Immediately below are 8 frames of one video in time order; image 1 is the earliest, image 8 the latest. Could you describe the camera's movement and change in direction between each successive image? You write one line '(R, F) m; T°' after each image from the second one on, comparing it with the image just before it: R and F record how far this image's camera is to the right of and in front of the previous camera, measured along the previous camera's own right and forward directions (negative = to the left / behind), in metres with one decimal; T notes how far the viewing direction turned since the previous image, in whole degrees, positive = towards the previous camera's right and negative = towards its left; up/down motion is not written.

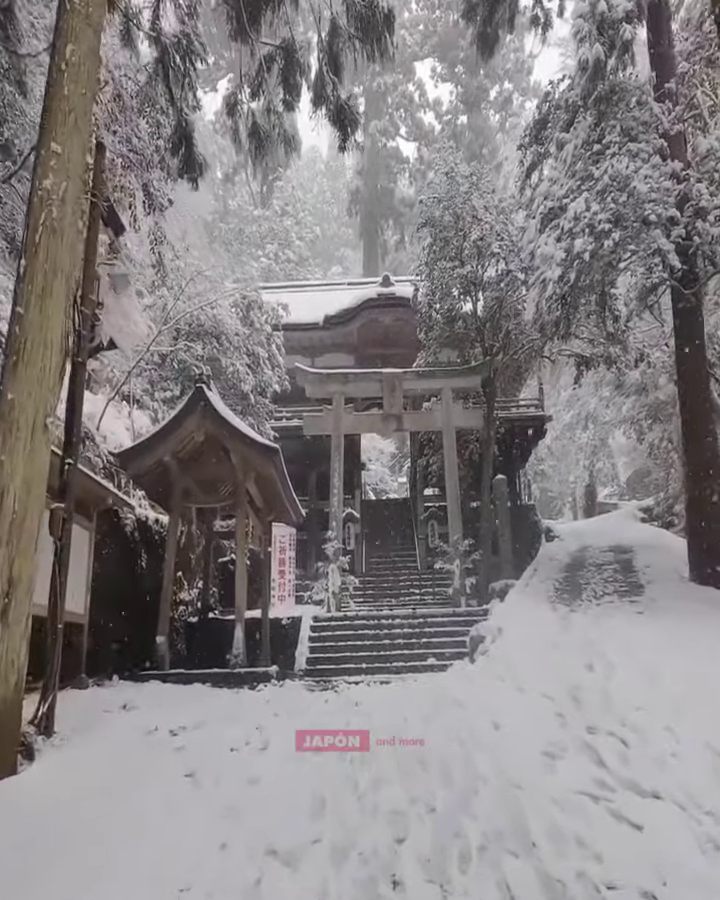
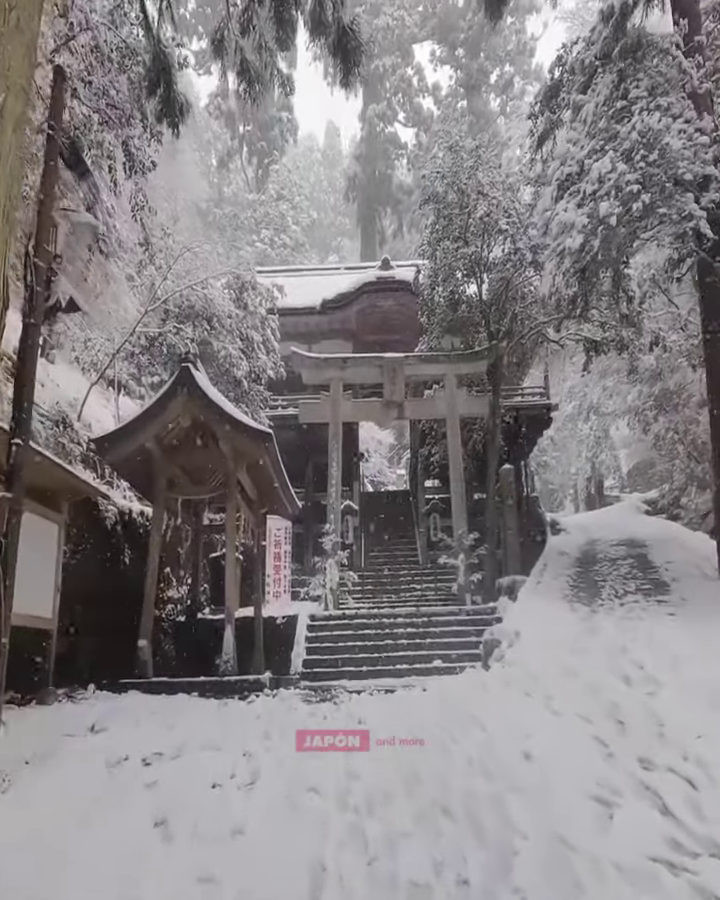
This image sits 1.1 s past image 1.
(-0.1, +0.7) m; 0°
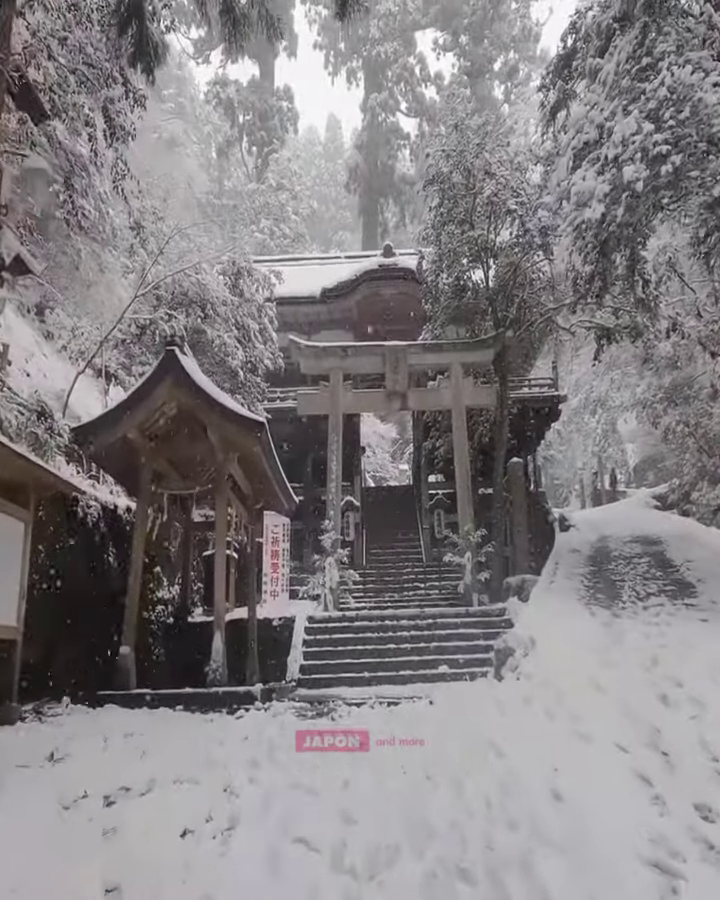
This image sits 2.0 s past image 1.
(0.0, +0.6) m; 0°
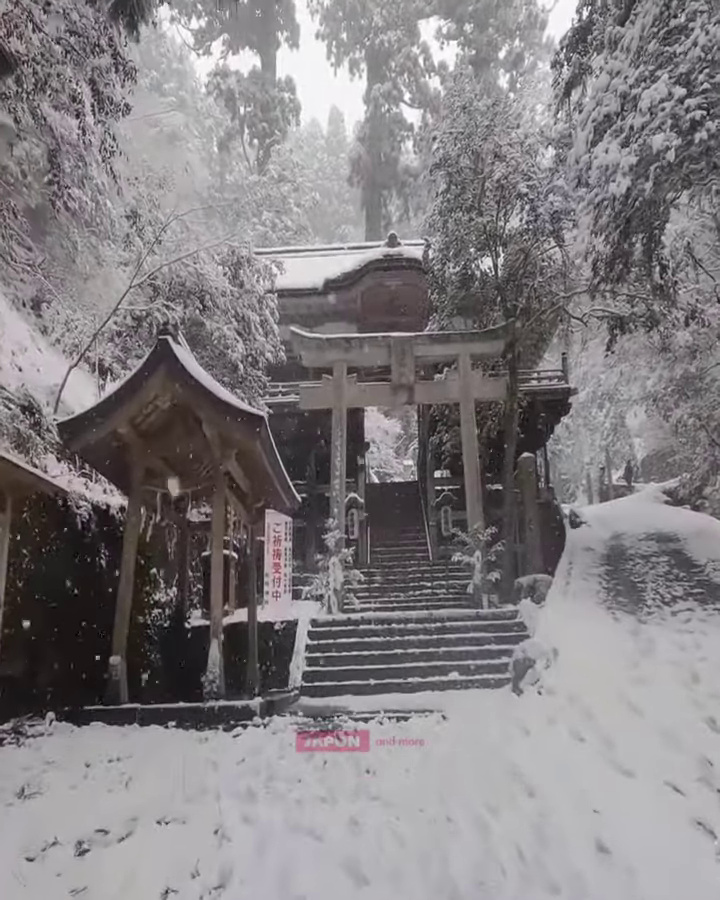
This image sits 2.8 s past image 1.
(0.0, +0.5) m; 0°
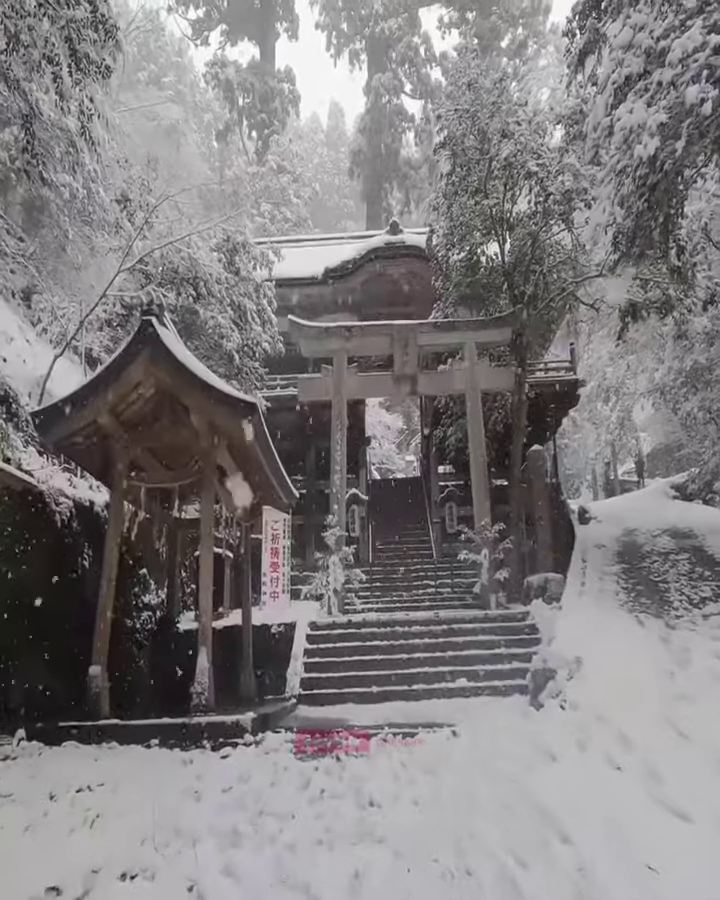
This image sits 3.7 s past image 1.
(0.0, +0.6) m; 0°
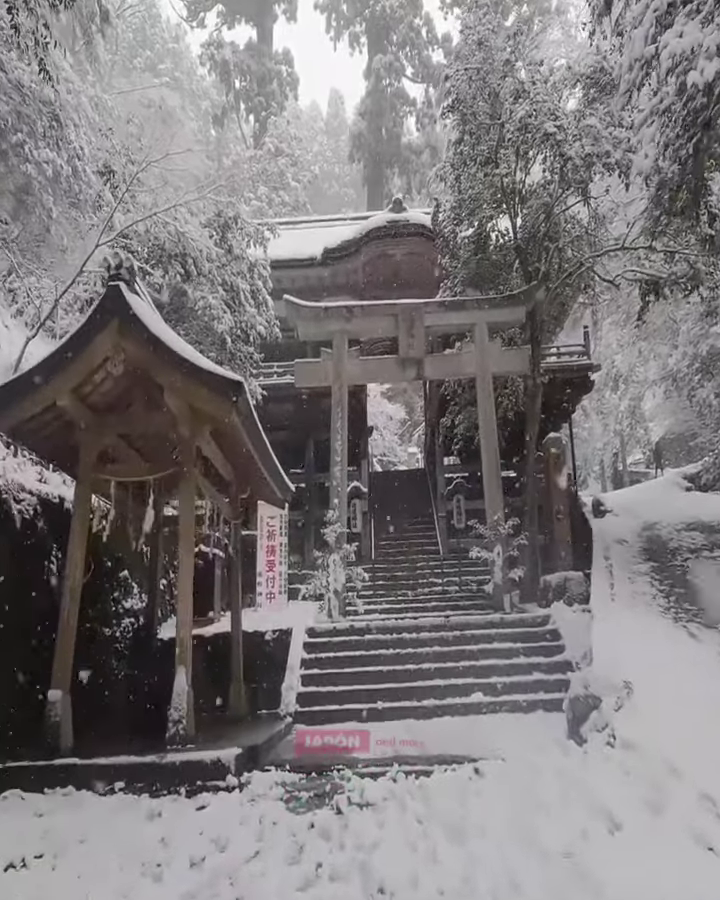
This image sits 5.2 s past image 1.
(0.0, +0.9) m; 0°
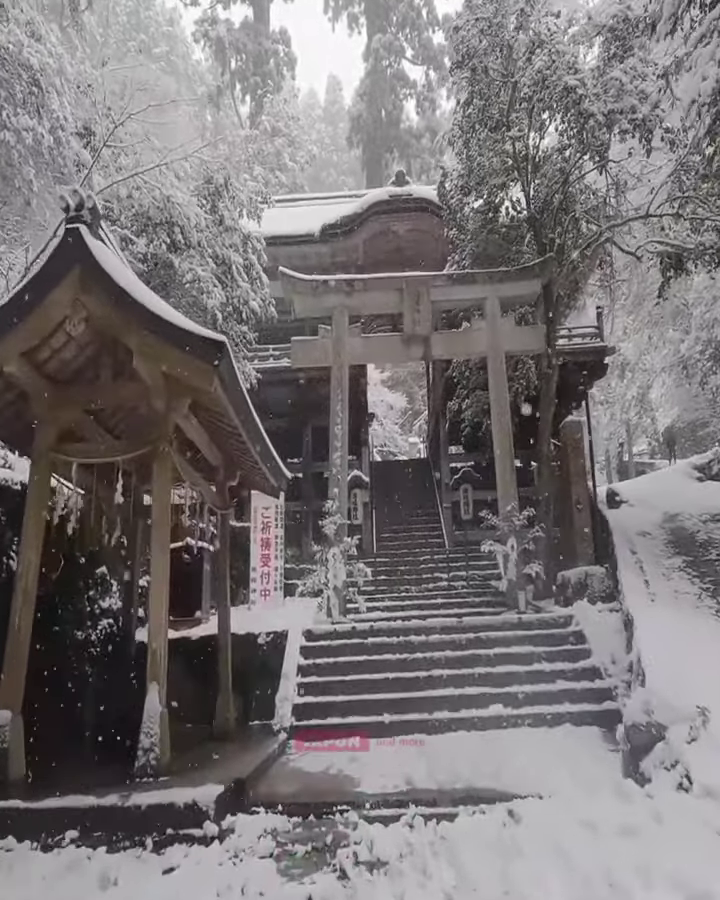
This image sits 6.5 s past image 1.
(-0.1, +0.8) m; 0°
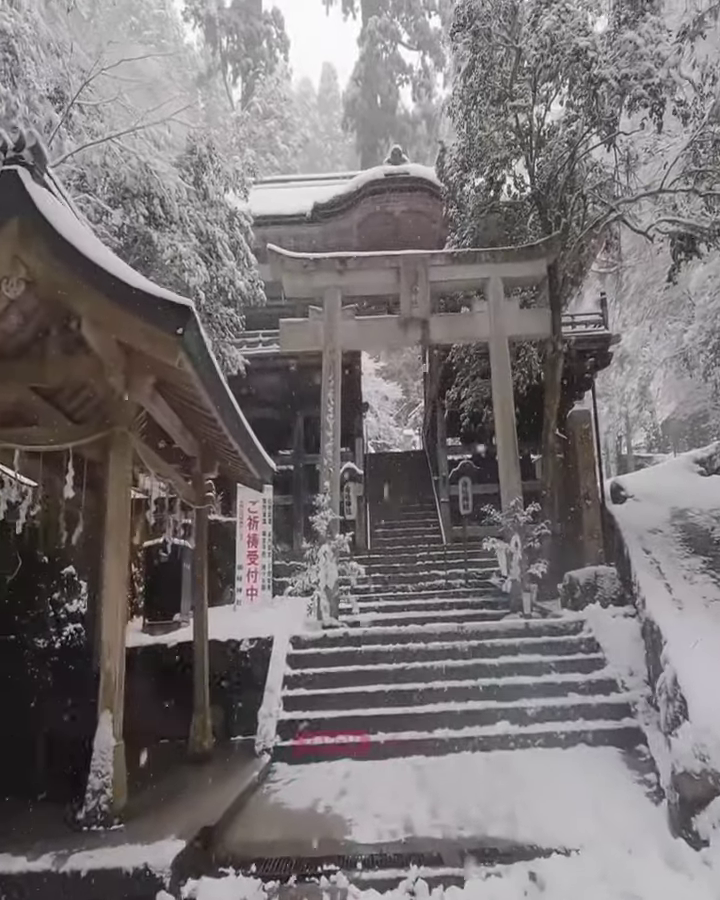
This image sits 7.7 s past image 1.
(0.0, +0.7) m; +1°
